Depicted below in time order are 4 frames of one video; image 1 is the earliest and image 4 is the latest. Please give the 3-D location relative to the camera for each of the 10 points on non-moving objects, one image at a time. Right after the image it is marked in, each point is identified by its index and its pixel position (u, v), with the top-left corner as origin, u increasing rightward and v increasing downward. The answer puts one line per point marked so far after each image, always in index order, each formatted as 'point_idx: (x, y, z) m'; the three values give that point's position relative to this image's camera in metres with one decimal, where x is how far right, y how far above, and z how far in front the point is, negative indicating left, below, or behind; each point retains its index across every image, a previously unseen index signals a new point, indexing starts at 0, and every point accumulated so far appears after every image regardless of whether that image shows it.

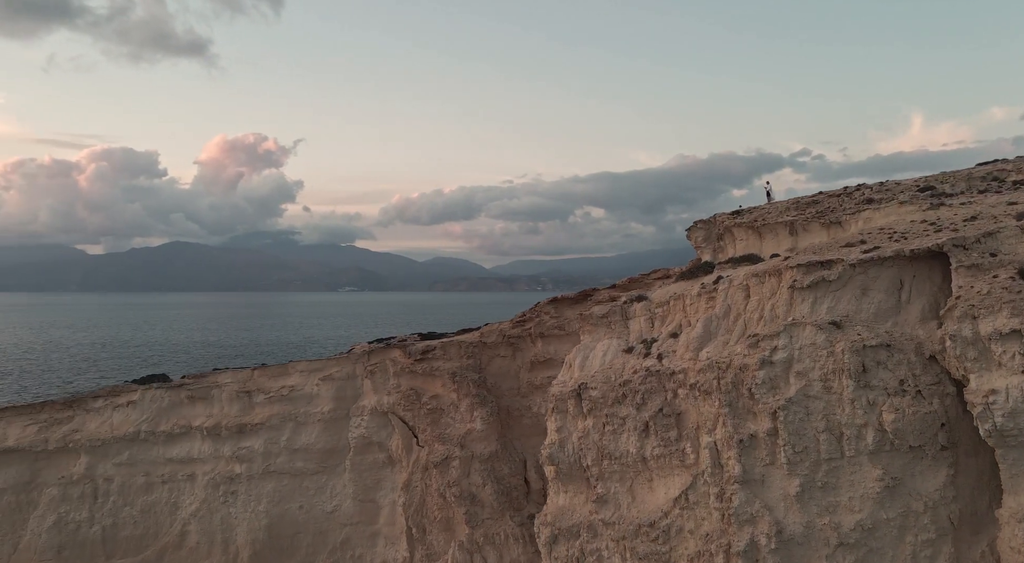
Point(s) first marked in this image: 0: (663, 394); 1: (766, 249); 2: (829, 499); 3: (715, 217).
0: (+2.6, -1.9, +13.4) m
1: (+5.0, +0.6, +15.4) m
2: (+4.6, -3.1, +11.3) m
3: (+4.3, +1.4, +16.8) m
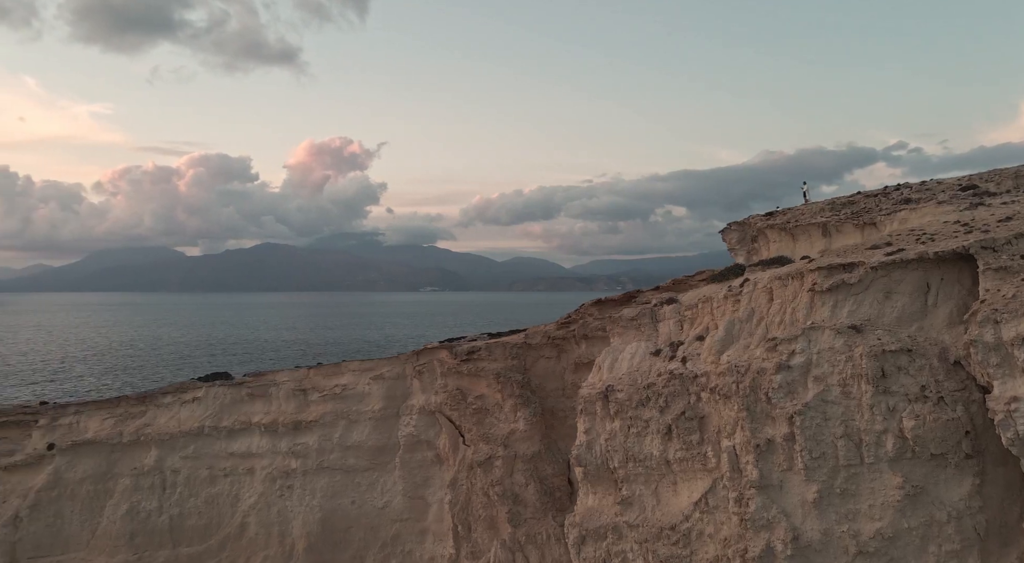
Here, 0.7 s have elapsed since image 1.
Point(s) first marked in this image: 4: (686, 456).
0: (+3.0, -2.0, +13.4) m
1: (+5.6, +0.6, +15.2) m
2: (+4.8, -3.2, +11.1) m
3: (+5.0, +1.3, +16.6) m
4: (+2.9, -2.9, +13.2) m
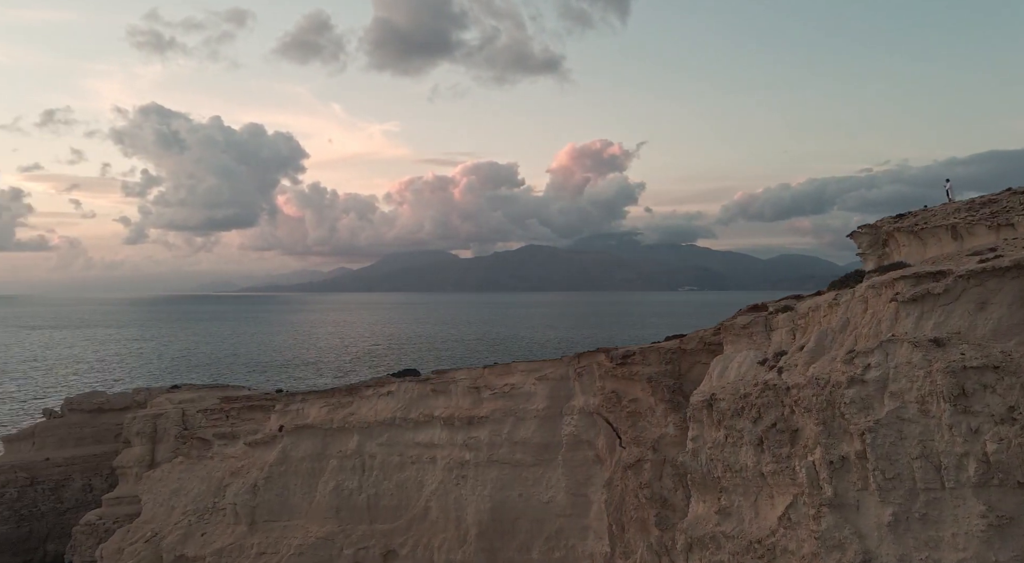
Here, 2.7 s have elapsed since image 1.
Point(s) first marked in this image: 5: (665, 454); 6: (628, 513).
0: (+4.5, -2.1, +13.0) m
1: (+7.5, +0.5, +14.0) m
2: (+5.5, -3.3, +10.3) m
3: (+7.3, +1.2, +15.5) m
4: (+4.4, -3.1, +12.9) m
5: (+4.0, -4.7, +21.3) m
6: (+3.0, -6.4, +21.5) m
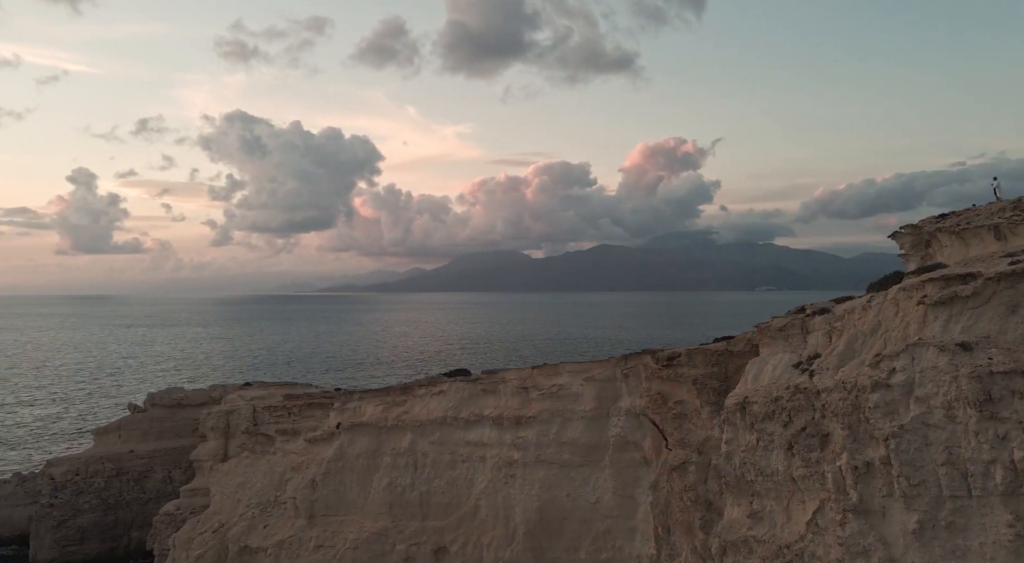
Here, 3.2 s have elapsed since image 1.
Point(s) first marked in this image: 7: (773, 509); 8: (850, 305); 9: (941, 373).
0: (+4.9, -2.2, +12.9) m
1: (+8.0, +0.4, +13.6) m
2: (+5.7, -3.4, +10.0) m
3: (+8.0, +1.1, +15.1) m
4: (+4.8, -3.1, +12.7) m
5: (+5.2, -4.7, +21.1) m
6: (+4.2, -6.4, +21.5) m
7: (+4.6, -4.0, +13.7) m
8: (+6.3, -0.4, +14.6) m
9: (+5.7, -1.2, +10.3) m
